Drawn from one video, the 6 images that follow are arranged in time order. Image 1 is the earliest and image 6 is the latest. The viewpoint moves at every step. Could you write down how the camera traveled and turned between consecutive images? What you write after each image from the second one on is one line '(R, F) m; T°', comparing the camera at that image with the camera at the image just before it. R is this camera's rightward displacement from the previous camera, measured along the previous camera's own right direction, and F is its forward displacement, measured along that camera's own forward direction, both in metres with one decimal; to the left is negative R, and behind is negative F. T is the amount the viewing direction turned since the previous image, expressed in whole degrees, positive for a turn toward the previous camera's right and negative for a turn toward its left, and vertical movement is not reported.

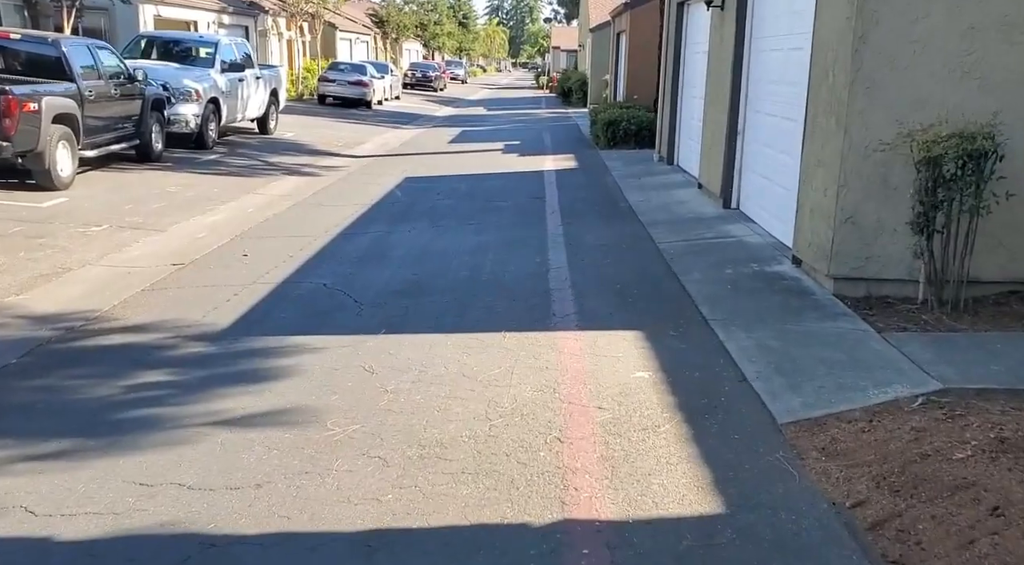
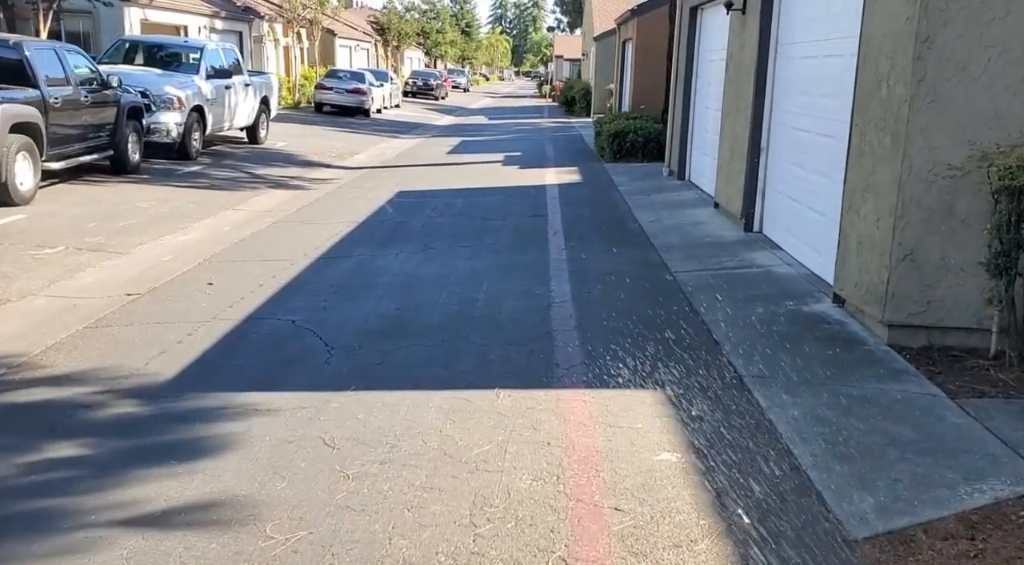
(0.0, +1.1) m; 0°
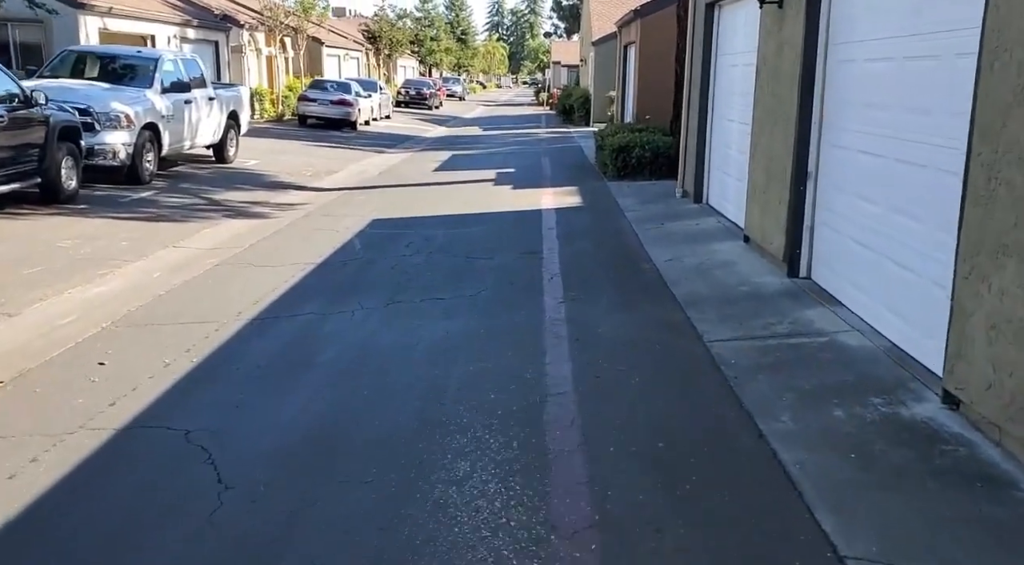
(+0.1, +2.0) m; 0°
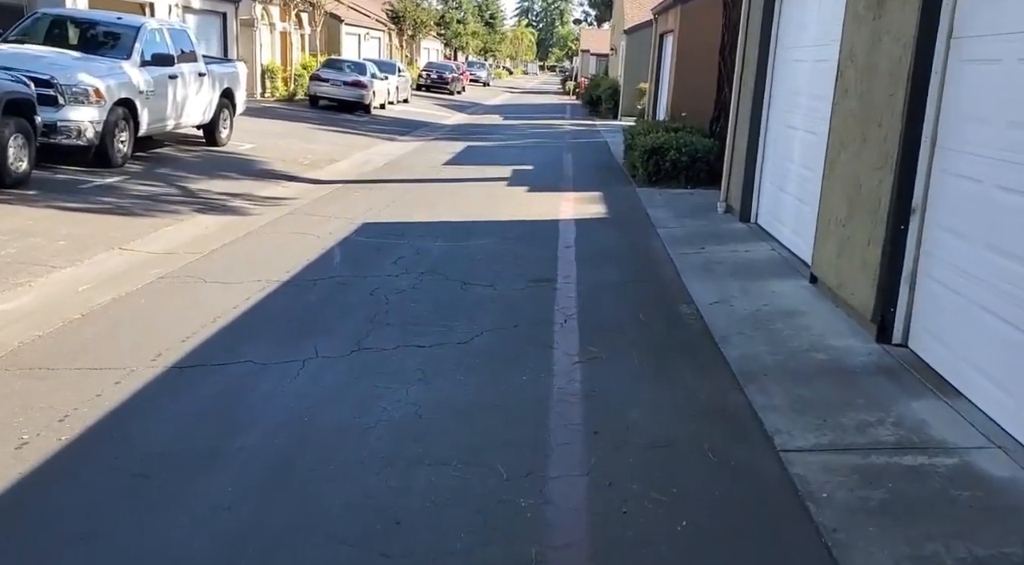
(+0.1, +1.9) m; -1°
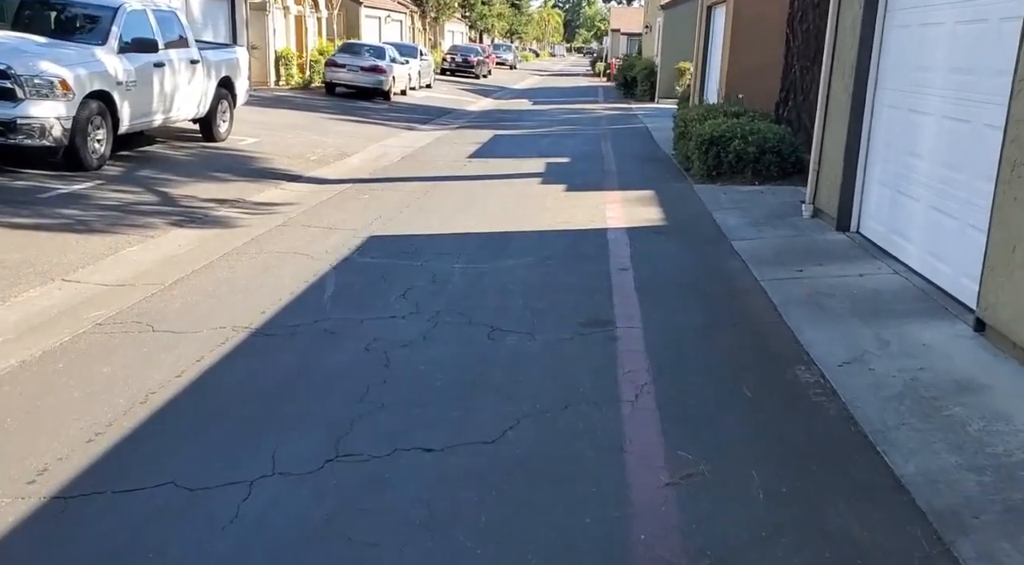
(-0.1, +2.1) m; -2°
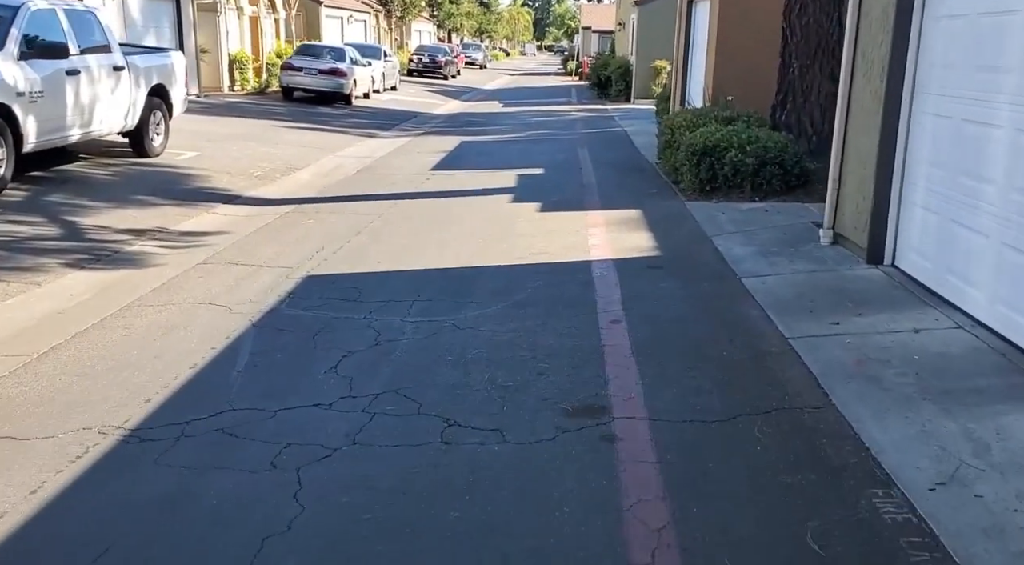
(+0.1, +1.6) m; +2°
